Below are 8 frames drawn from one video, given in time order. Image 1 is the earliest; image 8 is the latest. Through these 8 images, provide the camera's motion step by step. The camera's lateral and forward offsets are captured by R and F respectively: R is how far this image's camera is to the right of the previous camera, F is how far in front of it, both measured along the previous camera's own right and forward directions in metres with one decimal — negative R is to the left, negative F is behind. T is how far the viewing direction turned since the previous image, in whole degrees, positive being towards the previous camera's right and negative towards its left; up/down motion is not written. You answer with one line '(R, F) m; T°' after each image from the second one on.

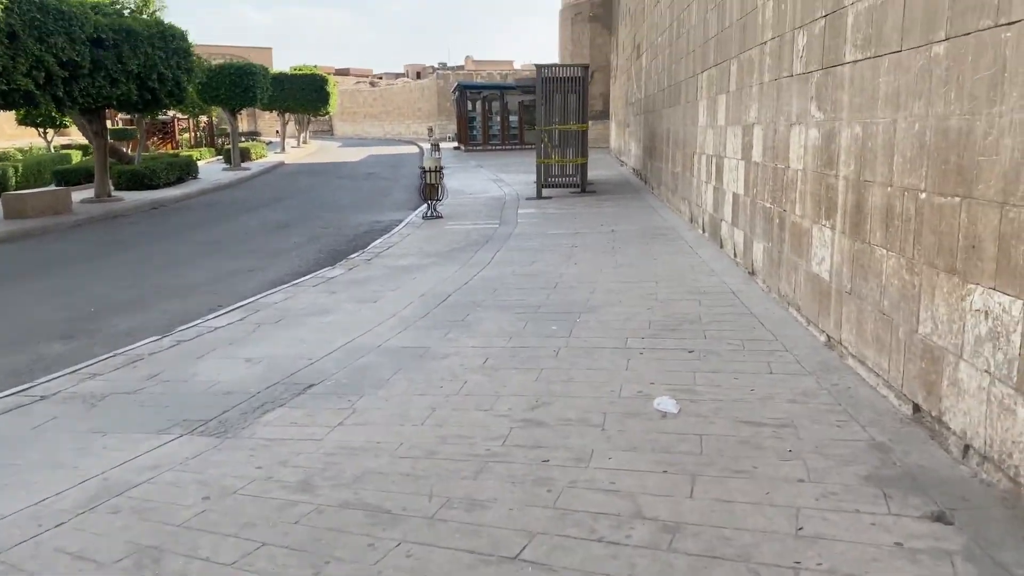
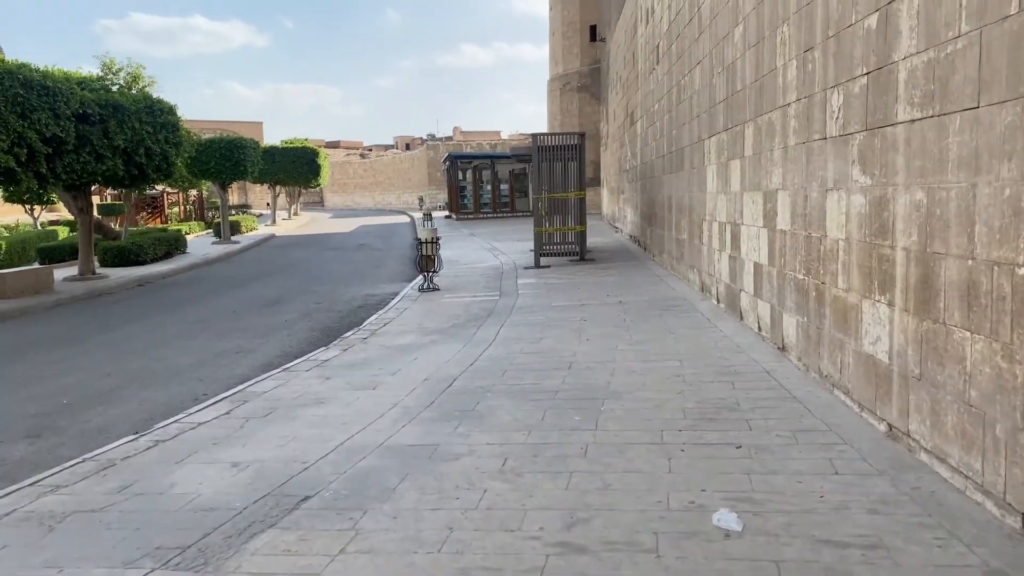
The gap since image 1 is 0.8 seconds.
(-0.2, +0.3) m; +1°
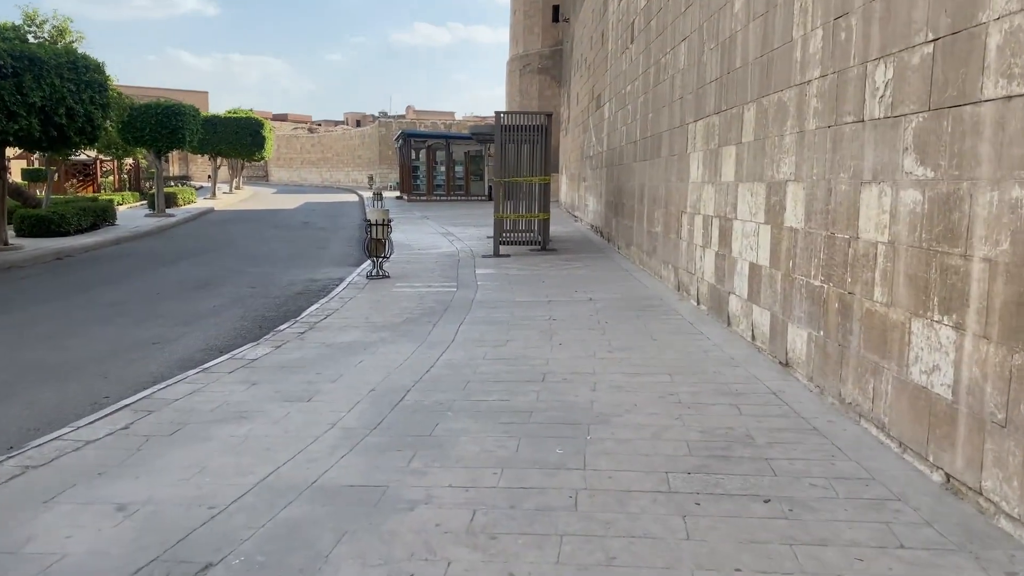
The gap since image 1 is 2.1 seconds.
(-0.1, +0.8) m; +5°
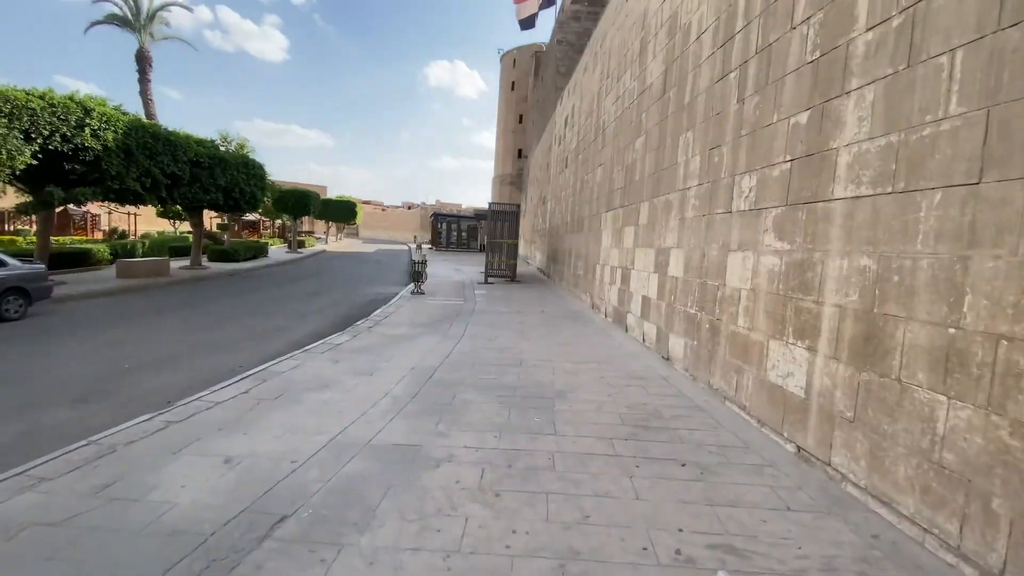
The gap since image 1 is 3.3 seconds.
(-0.7, -0.6) m; +12°
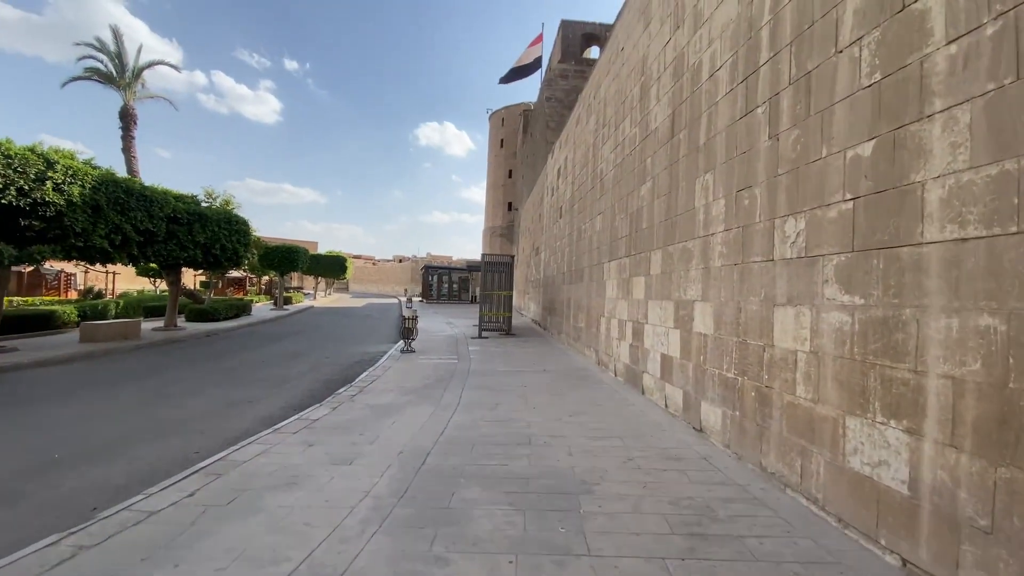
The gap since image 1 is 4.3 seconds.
(-0.1, +0.8) m; +1°
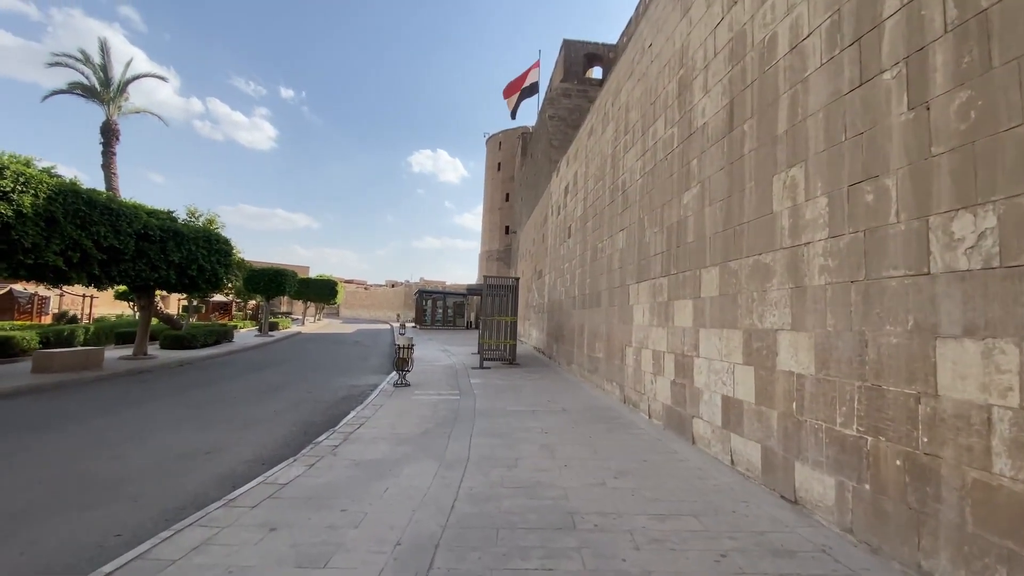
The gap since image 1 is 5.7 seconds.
(-0.3, +1.3) m; +1°
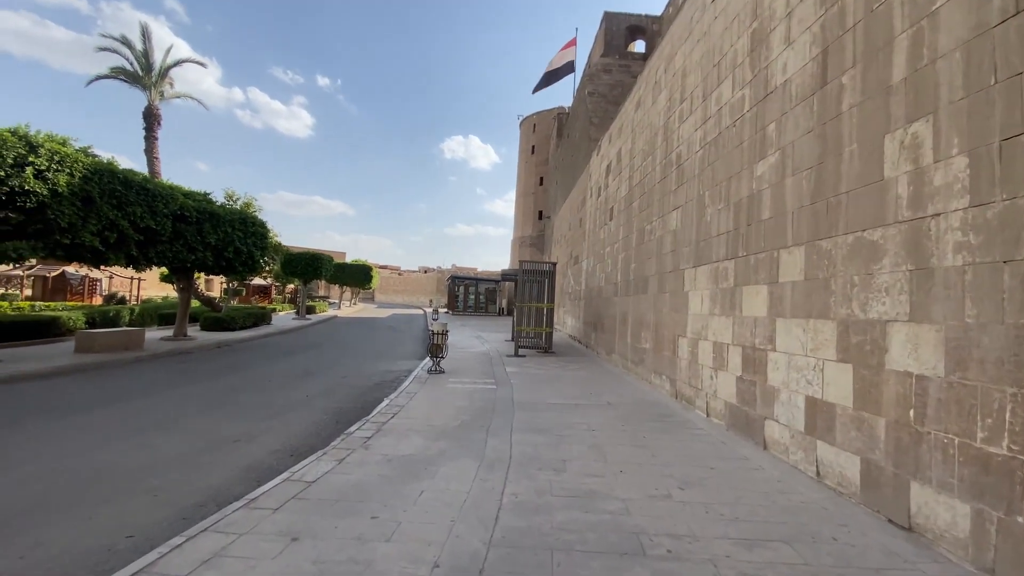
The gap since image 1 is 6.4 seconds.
(-0.2, +0.6) m; -3°
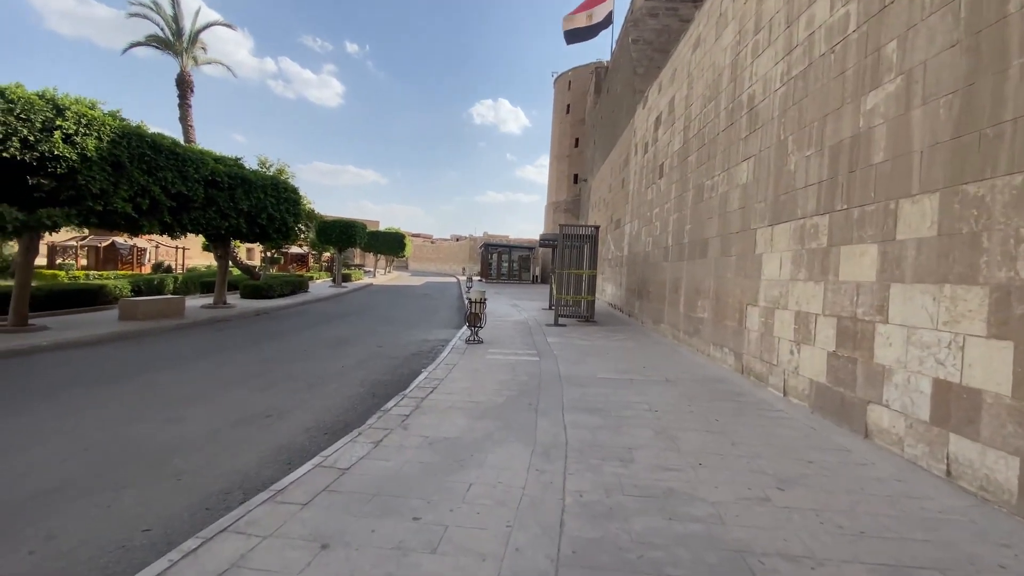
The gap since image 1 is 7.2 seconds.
(-0.2, +0.7) m; -4°
